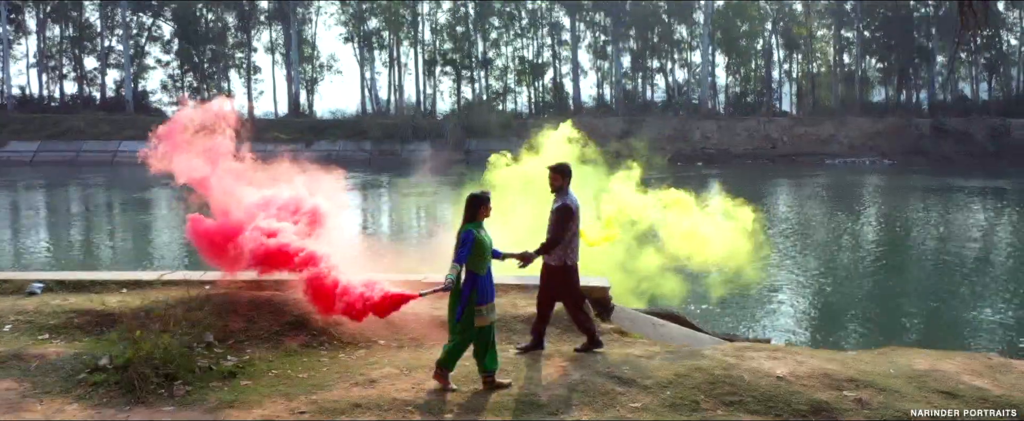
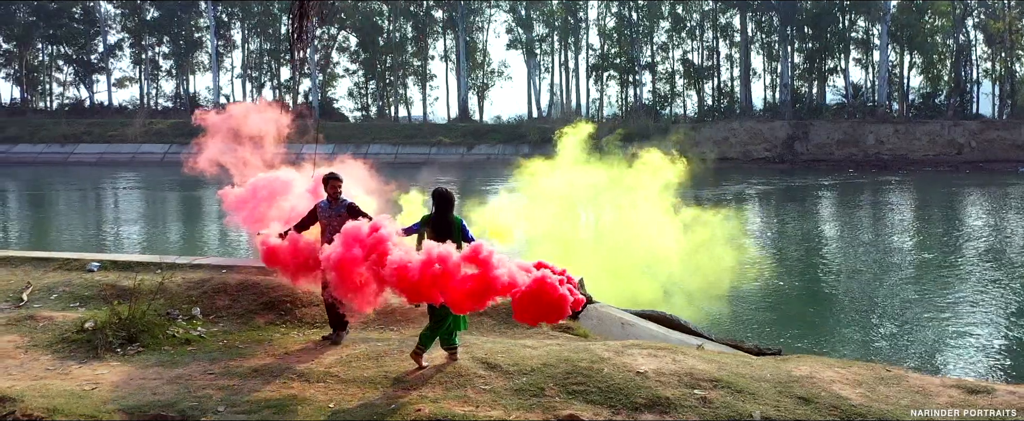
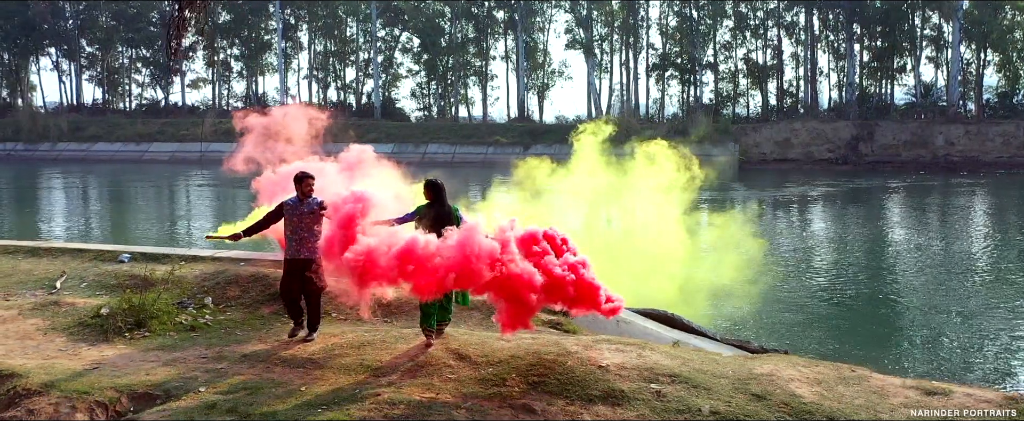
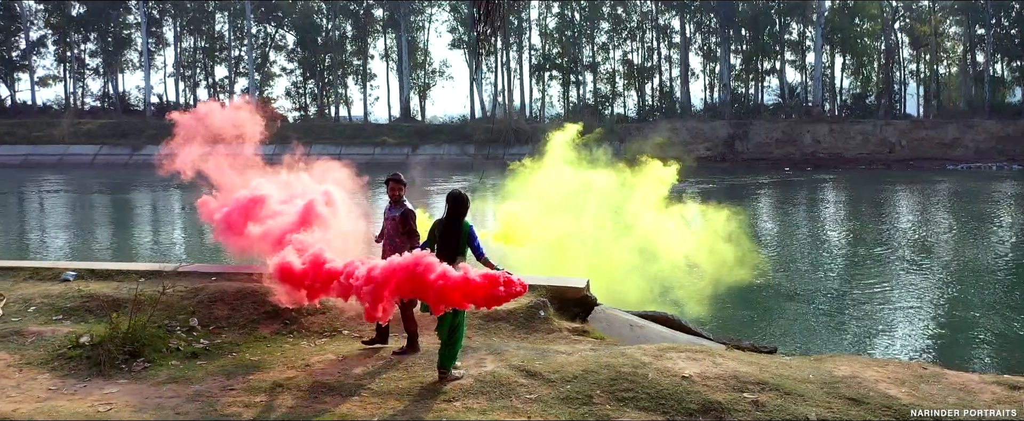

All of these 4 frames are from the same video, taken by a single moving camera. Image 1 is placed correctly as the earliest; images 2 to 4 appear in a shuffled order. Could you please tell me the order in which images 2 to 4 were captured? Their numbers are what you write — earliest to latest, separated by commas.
4, 2, 3
